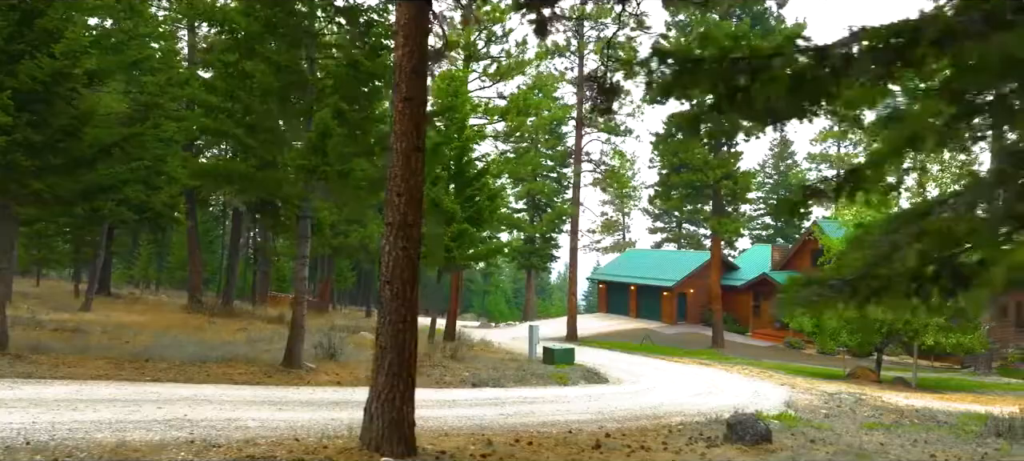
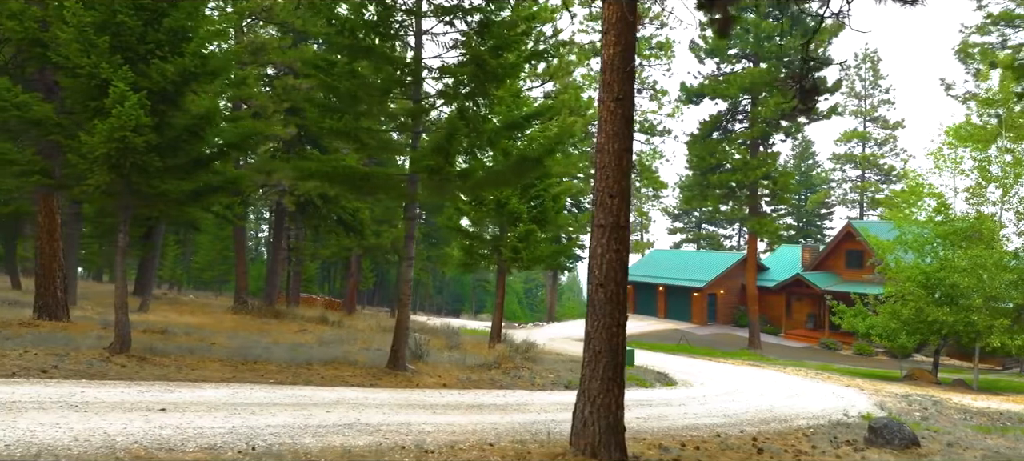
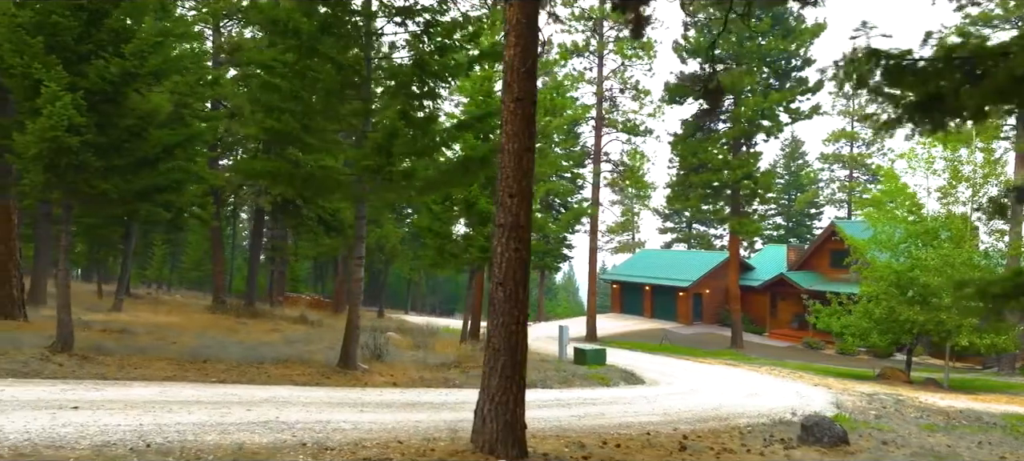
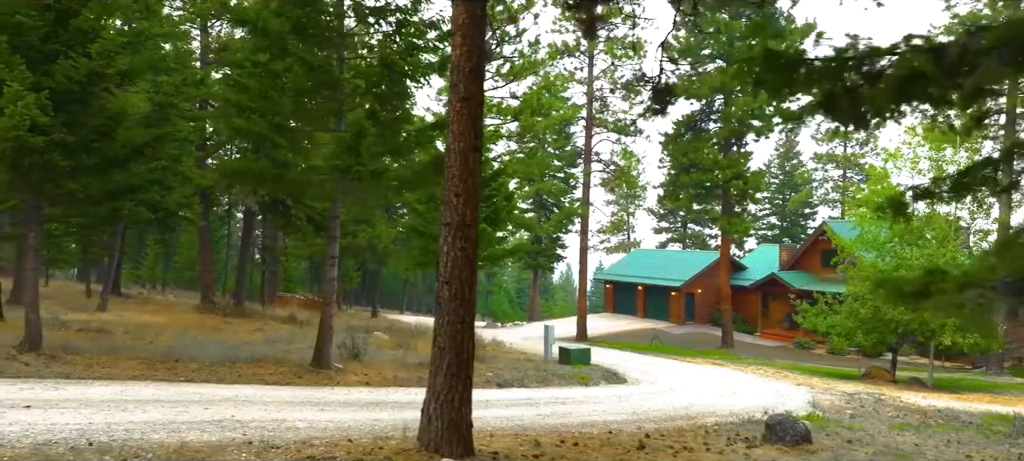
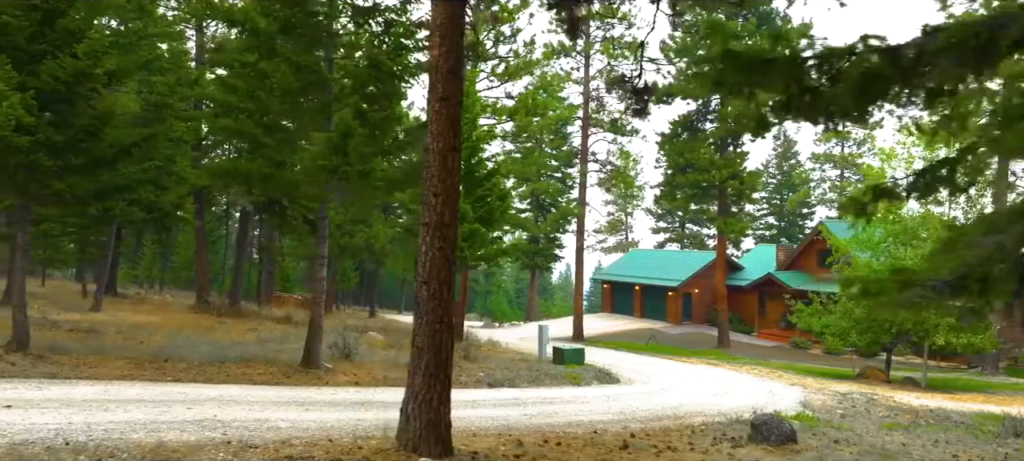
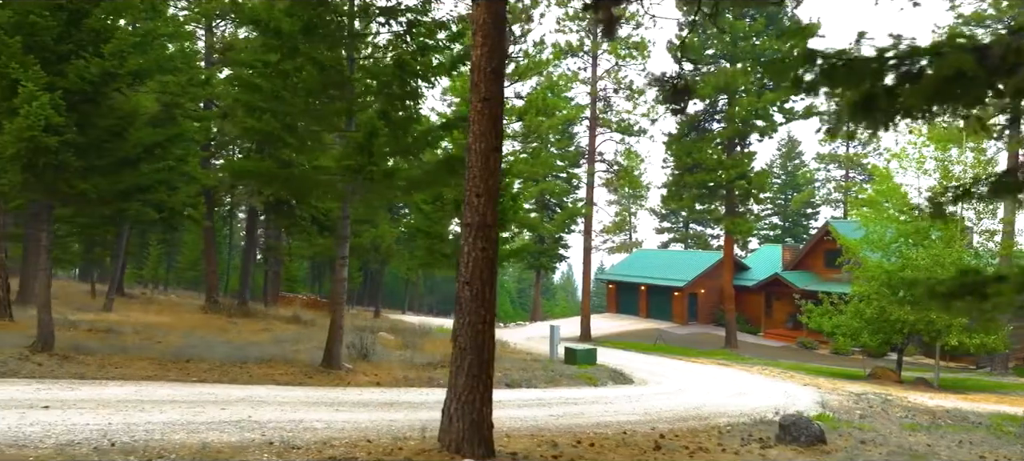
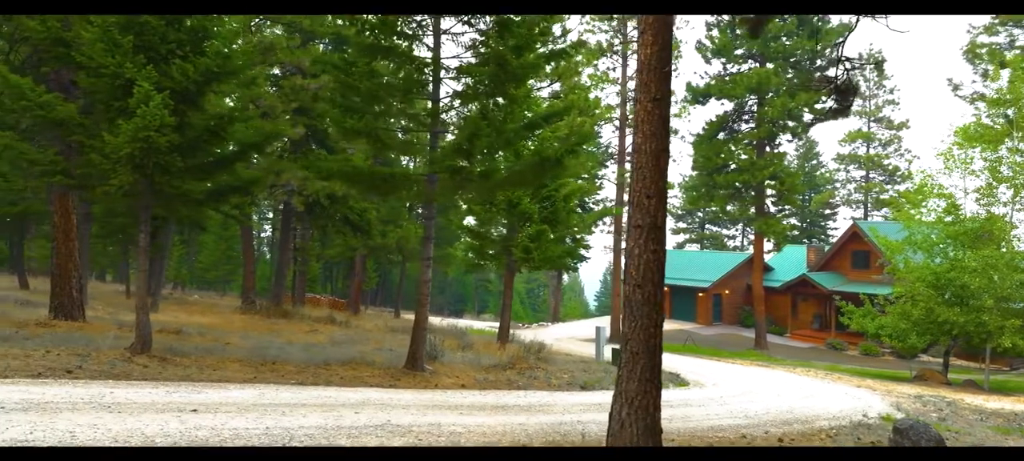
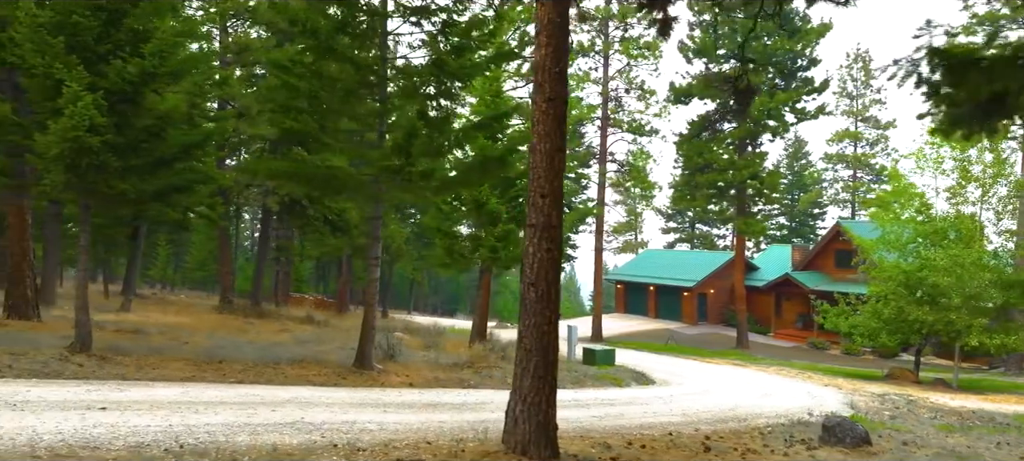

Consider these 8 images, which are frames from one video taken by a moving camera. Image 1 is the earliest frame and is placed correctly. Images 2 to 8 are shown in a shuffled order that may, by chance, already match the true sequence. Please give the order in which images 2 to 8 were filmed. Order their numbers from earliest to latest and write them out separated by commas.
5, 4, 6, 3, 8, 2, 7
